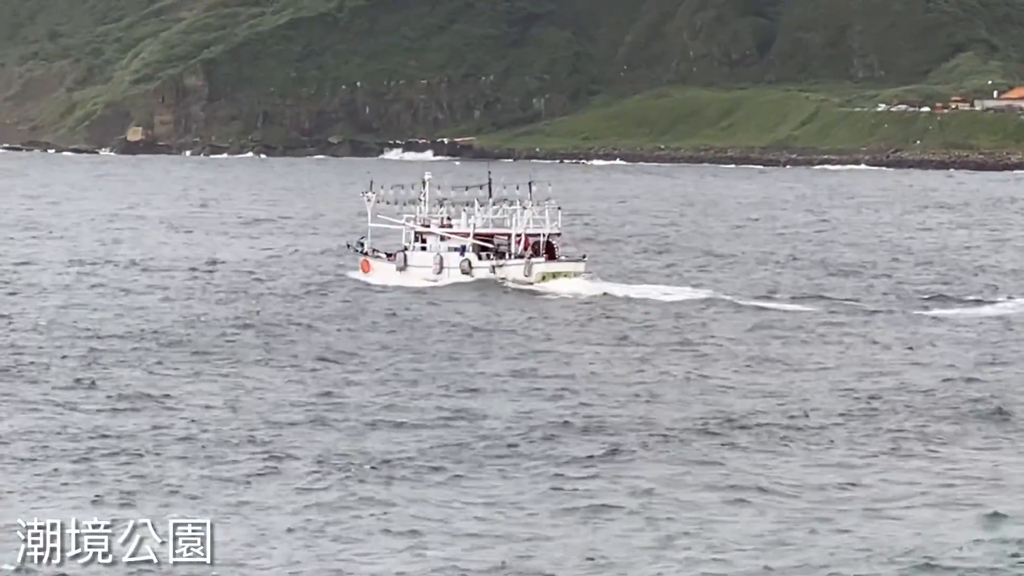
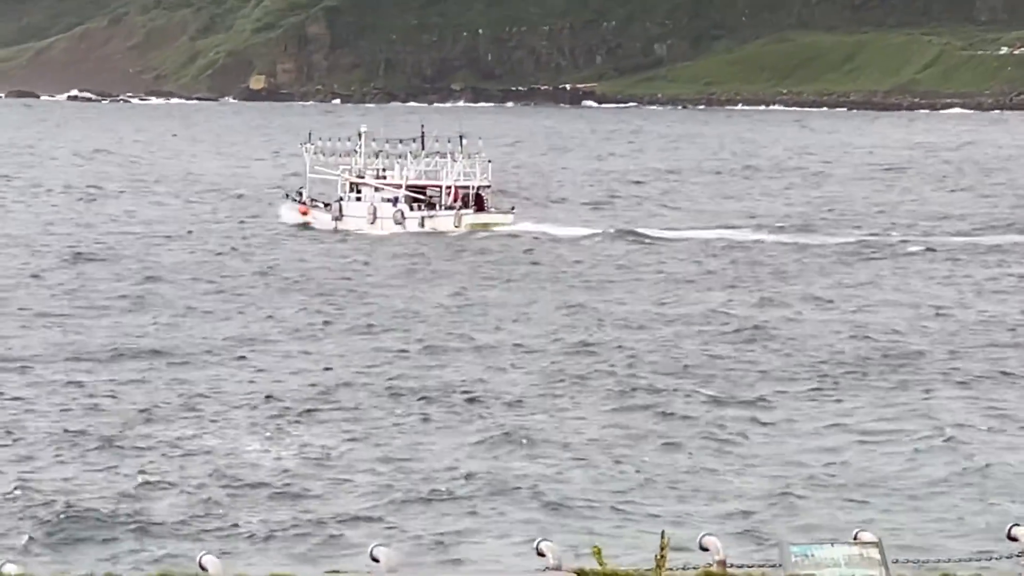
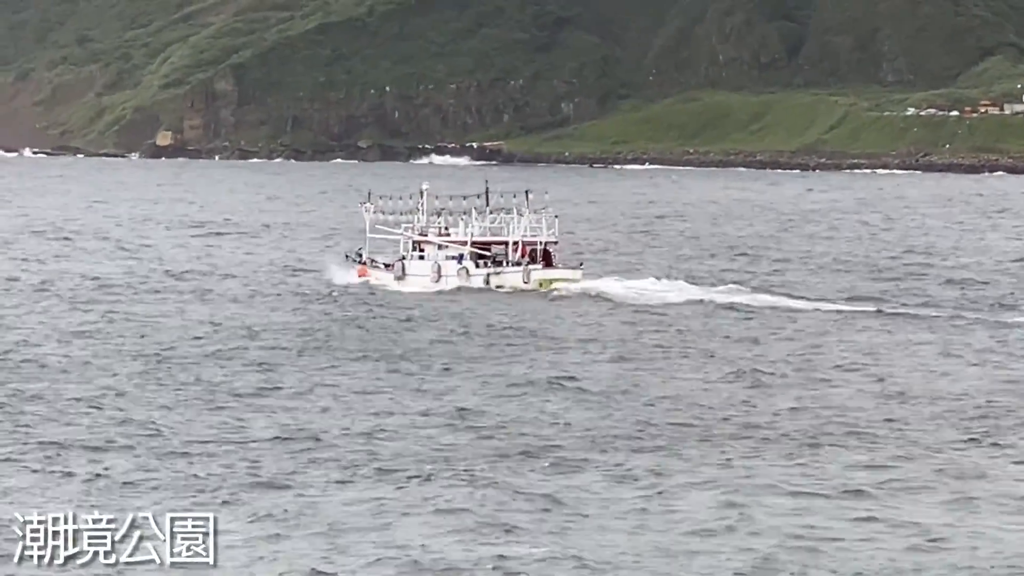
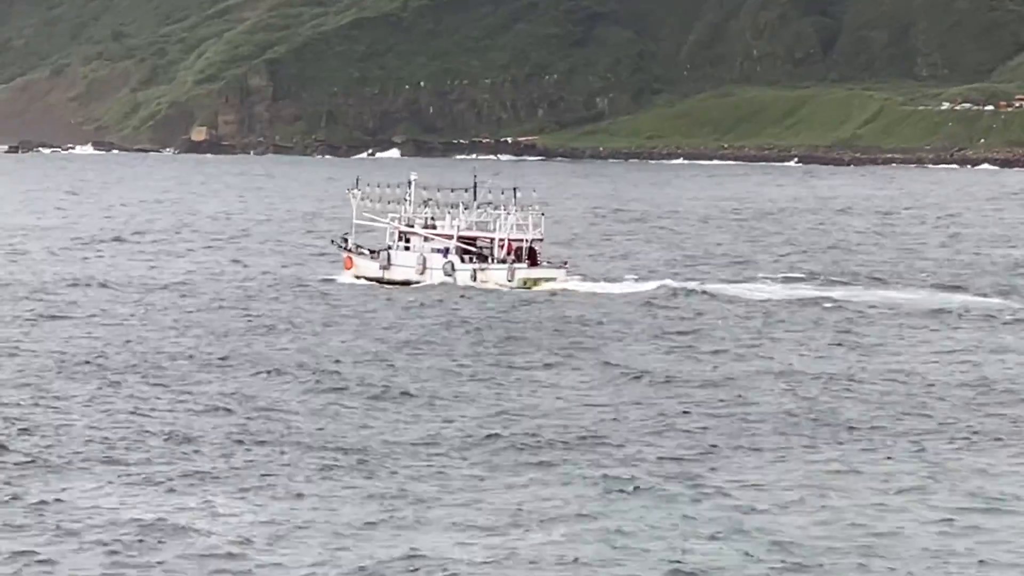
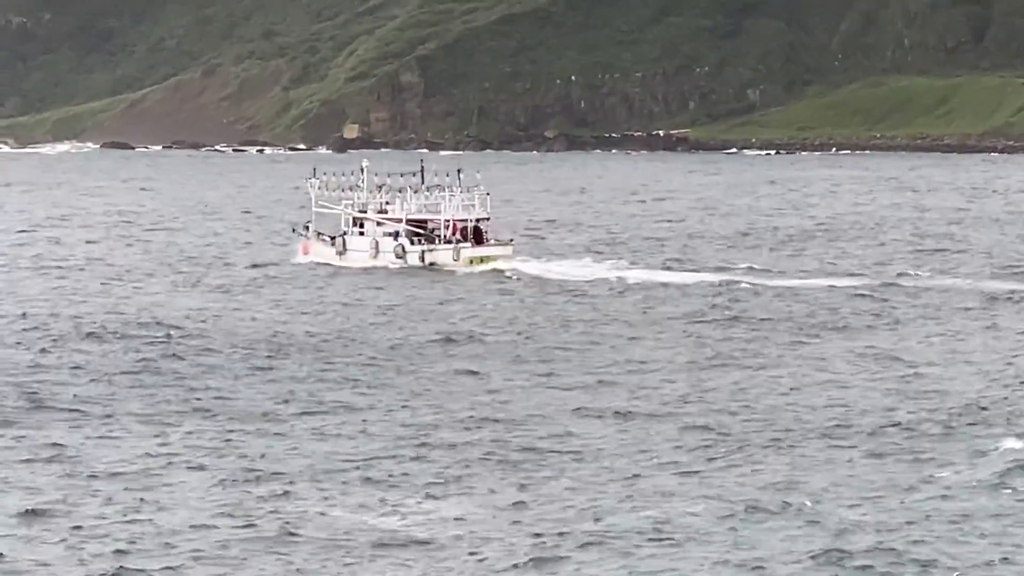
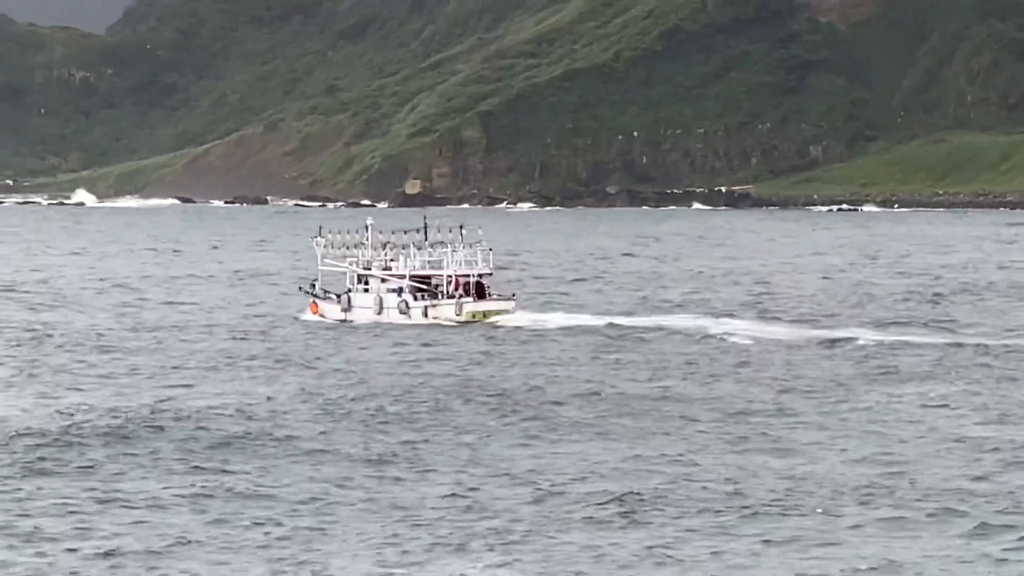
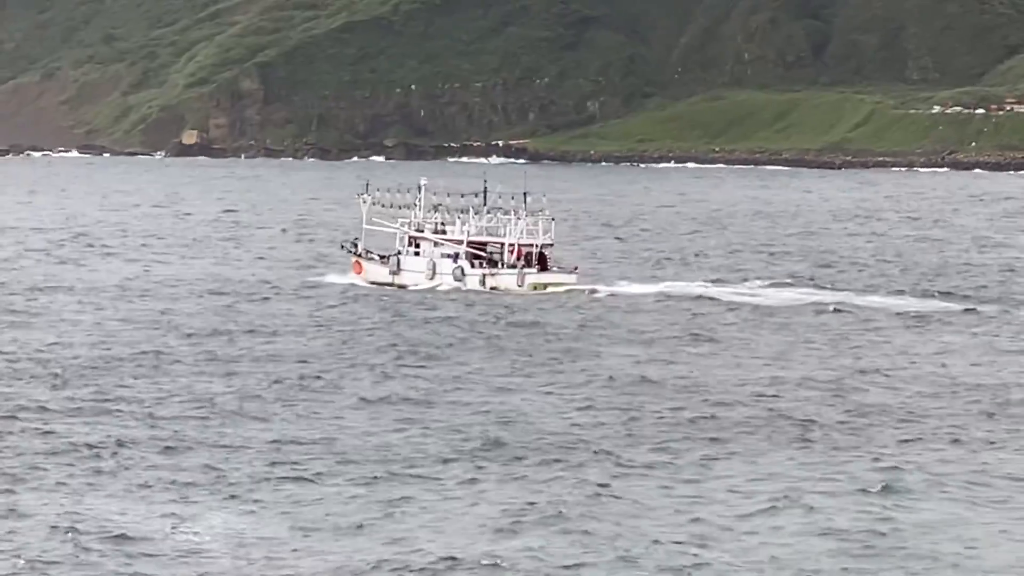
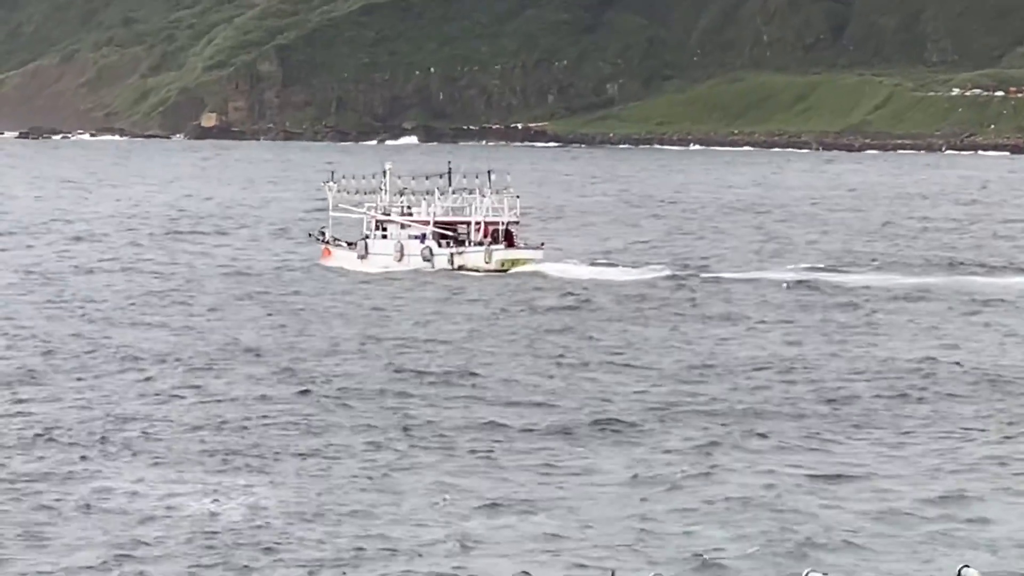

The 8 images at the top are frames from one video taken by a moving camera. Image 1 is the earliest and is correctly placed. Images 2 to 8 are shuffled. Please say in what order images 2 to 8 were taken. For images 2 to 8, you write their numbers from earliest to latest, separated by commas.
3, 7, 4, 8, 2, 5, 6
